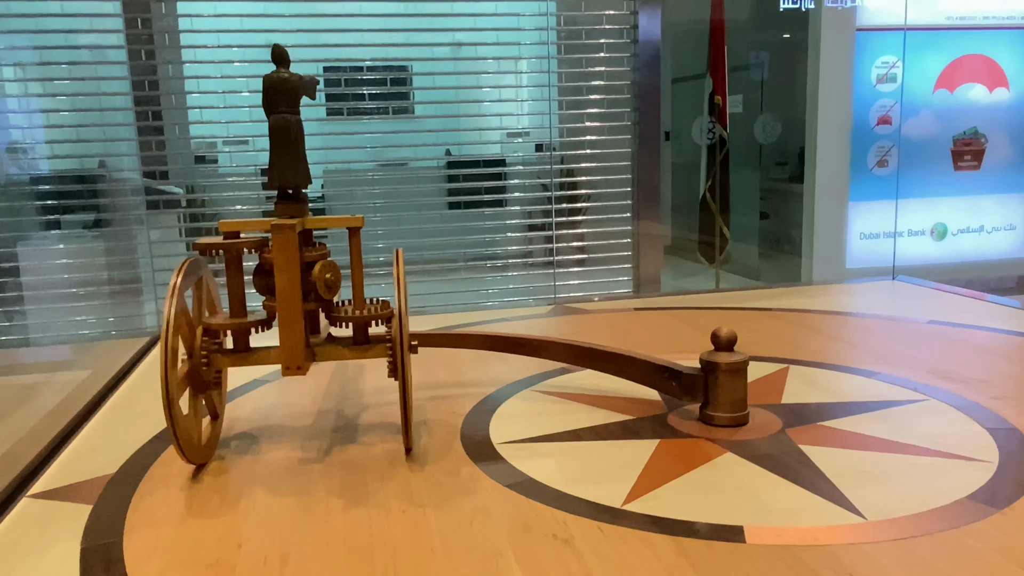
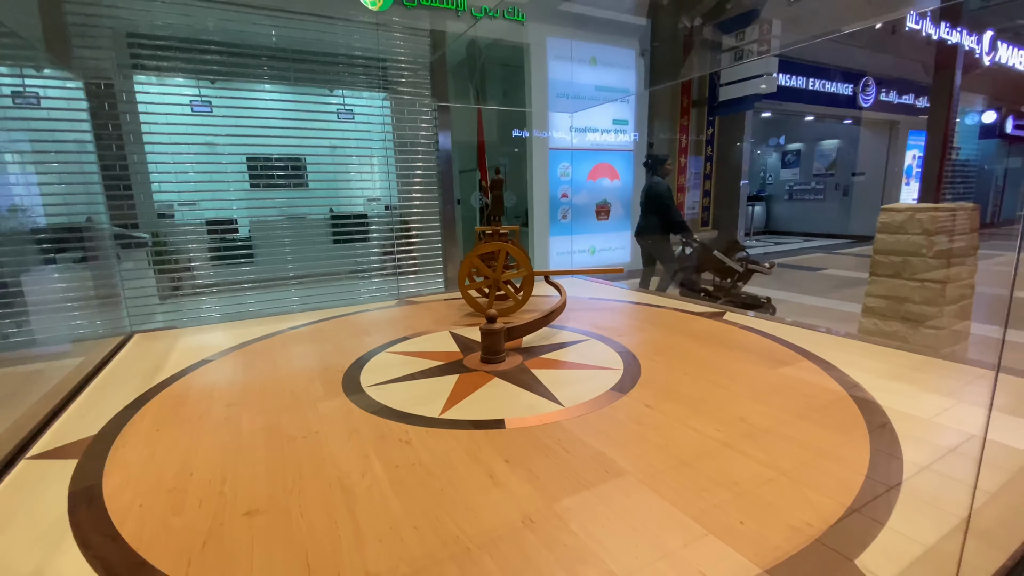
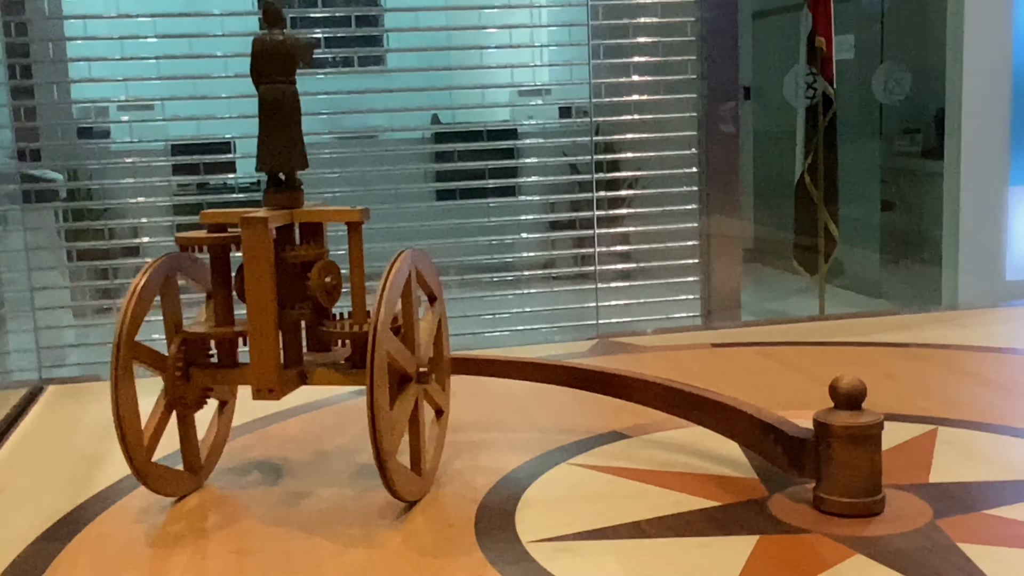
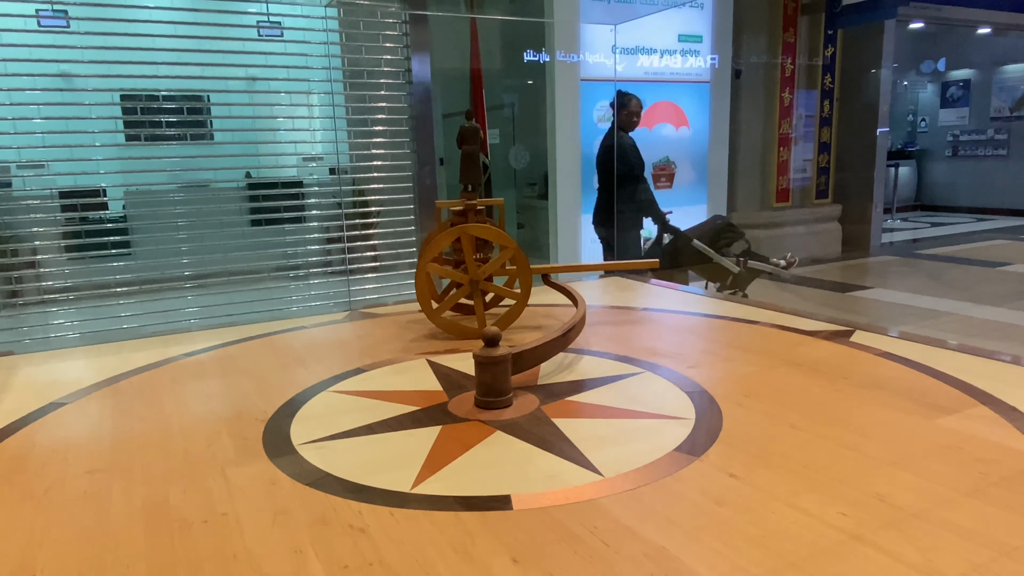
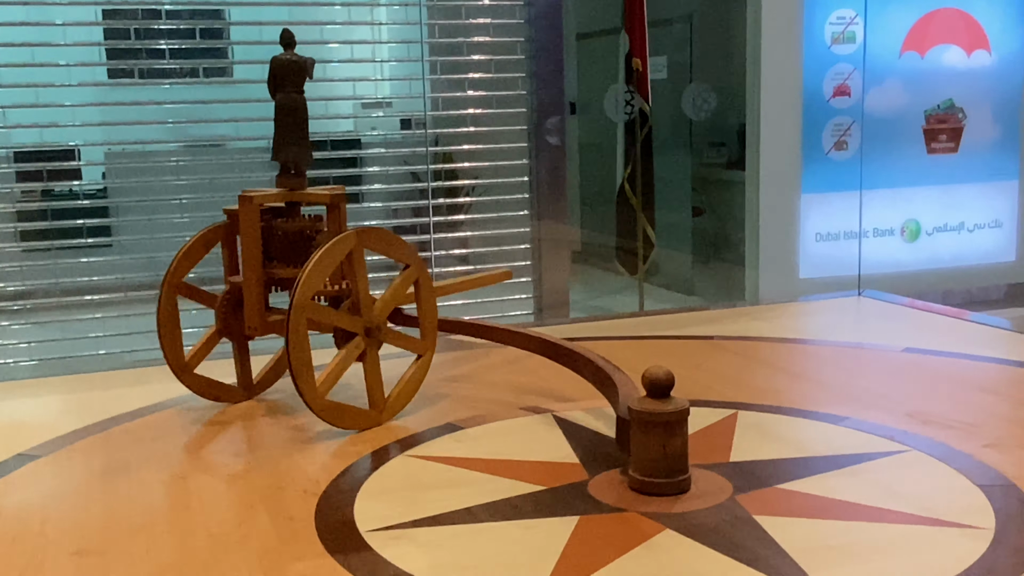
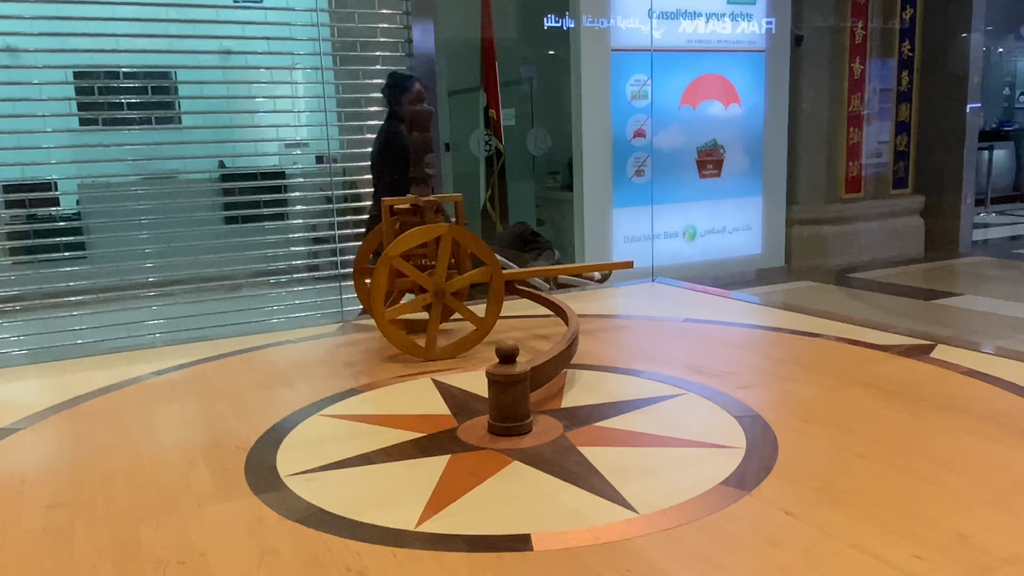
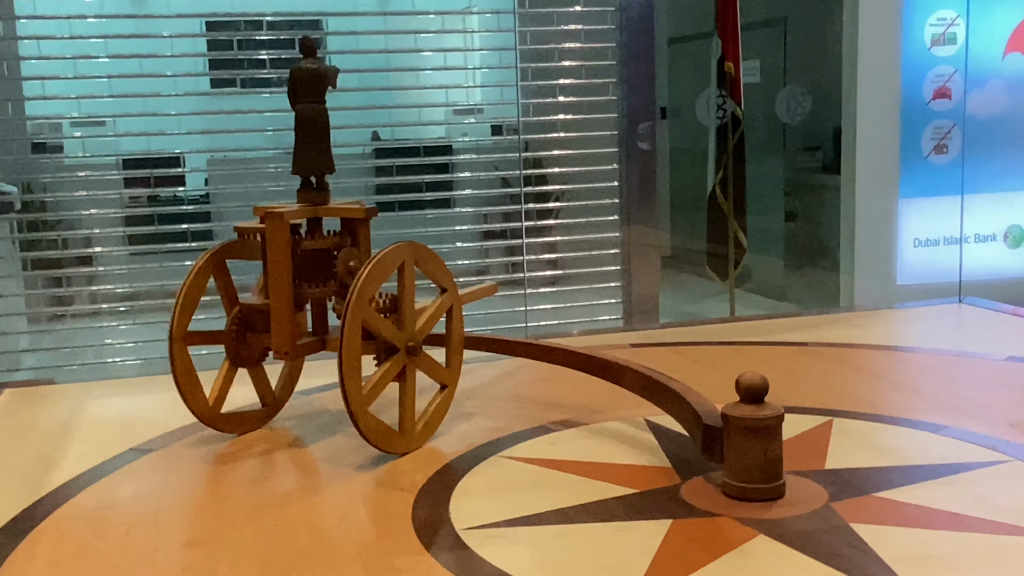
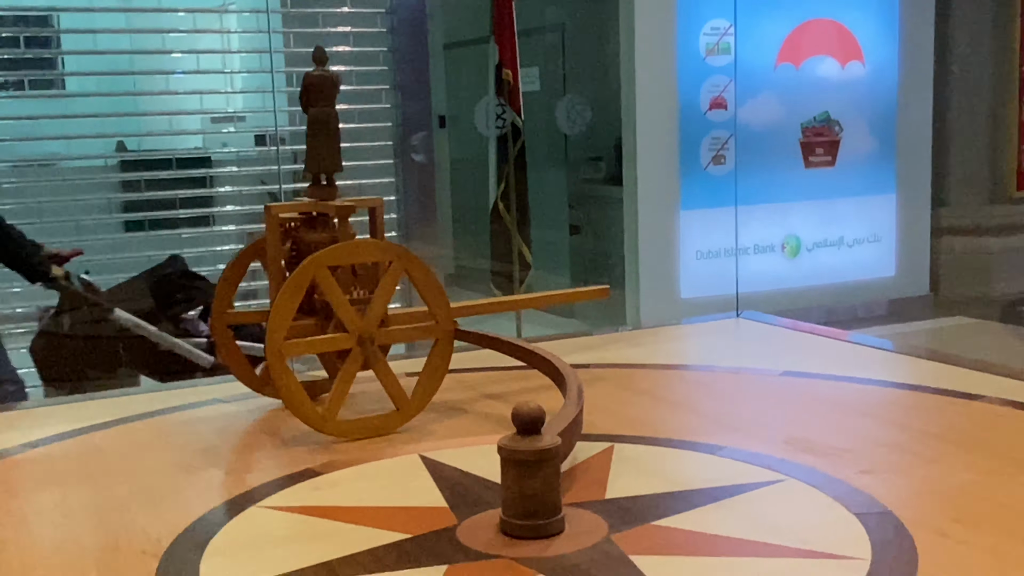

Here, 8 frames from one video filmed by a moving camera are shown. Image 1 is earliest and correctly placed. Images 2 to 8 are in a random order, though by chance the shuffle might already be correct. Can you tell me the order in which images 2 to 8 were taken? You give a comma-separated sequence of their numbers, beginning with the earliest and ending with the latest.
3, 7, 5, 8, 6, 4, 2
